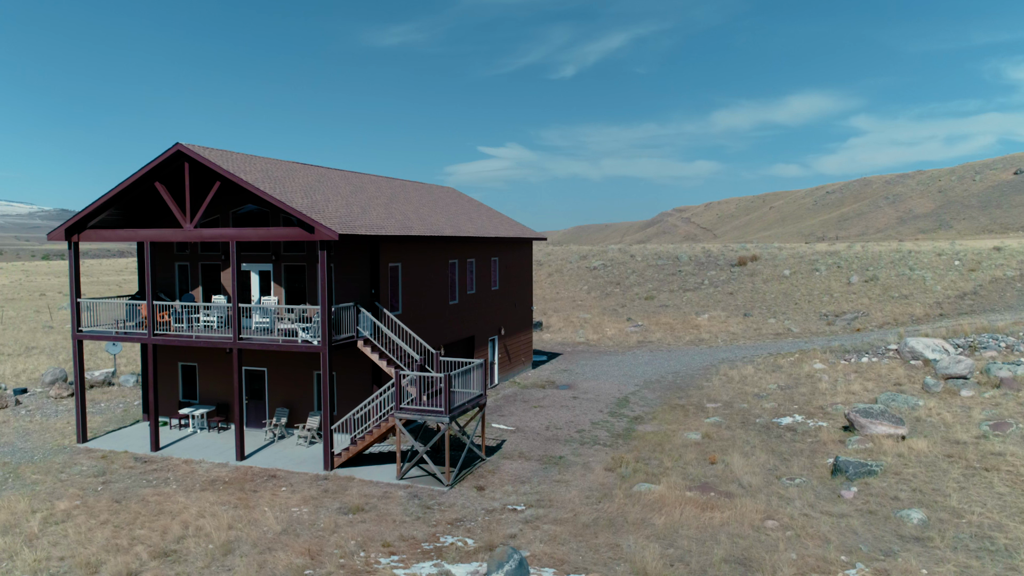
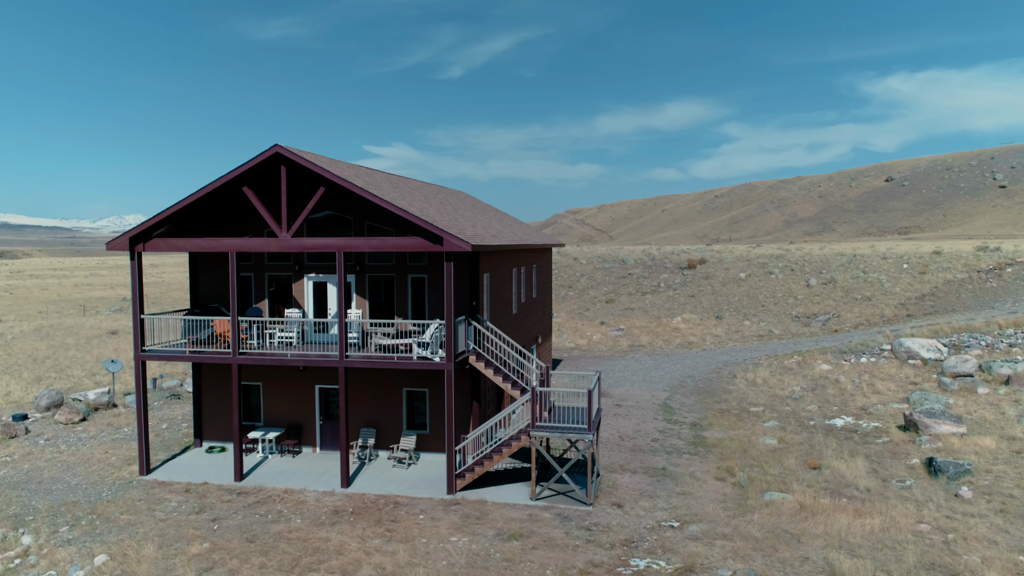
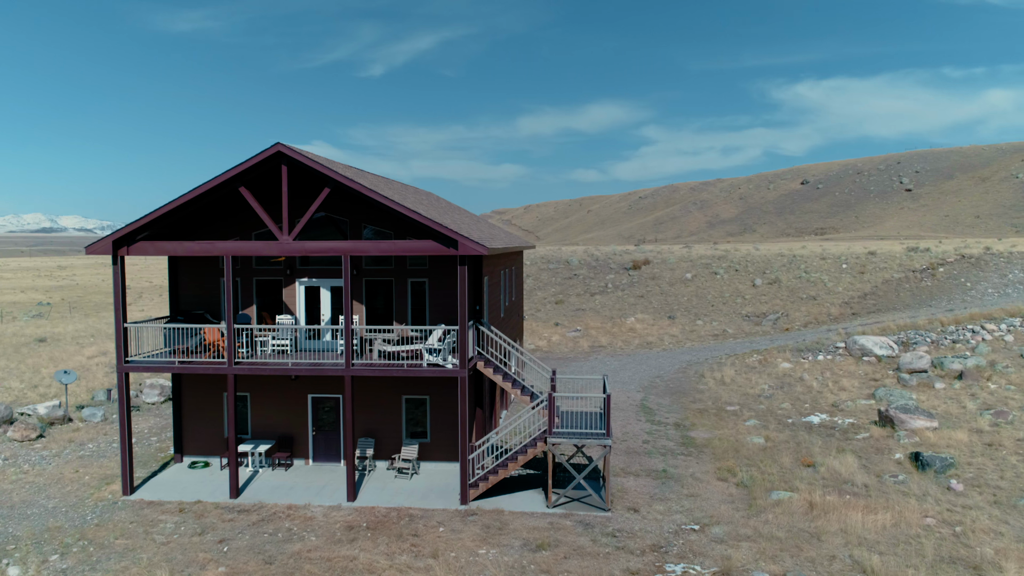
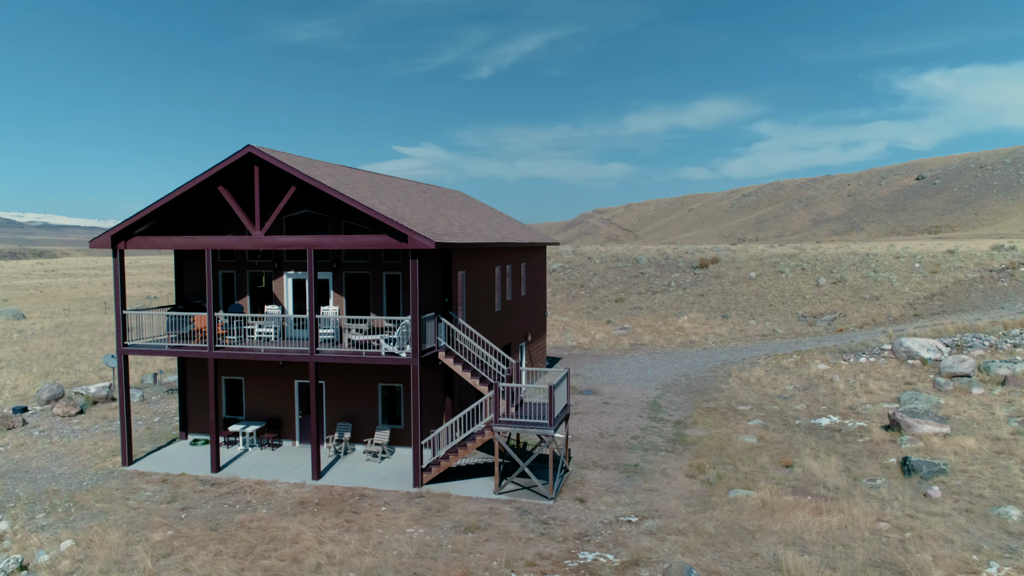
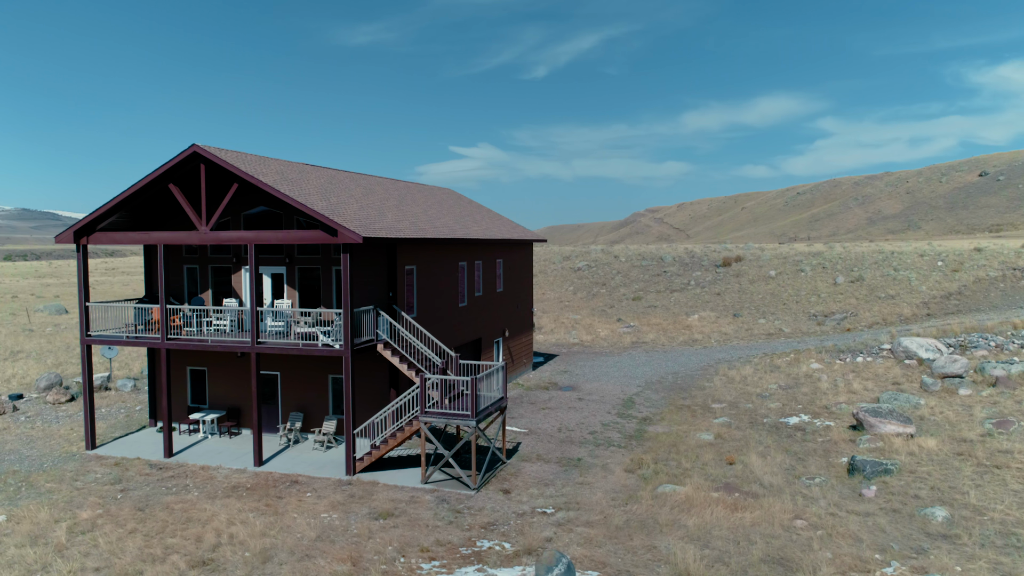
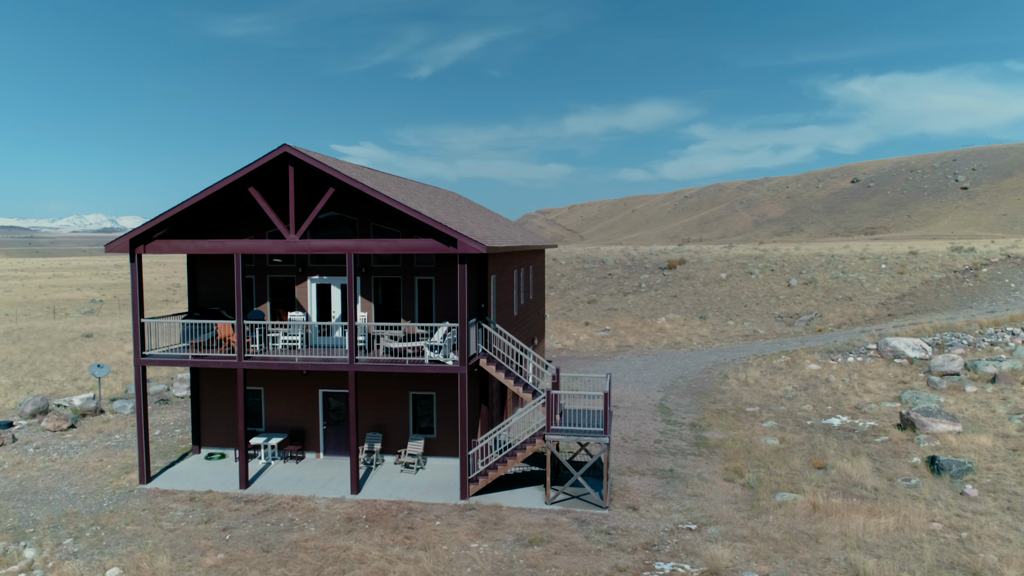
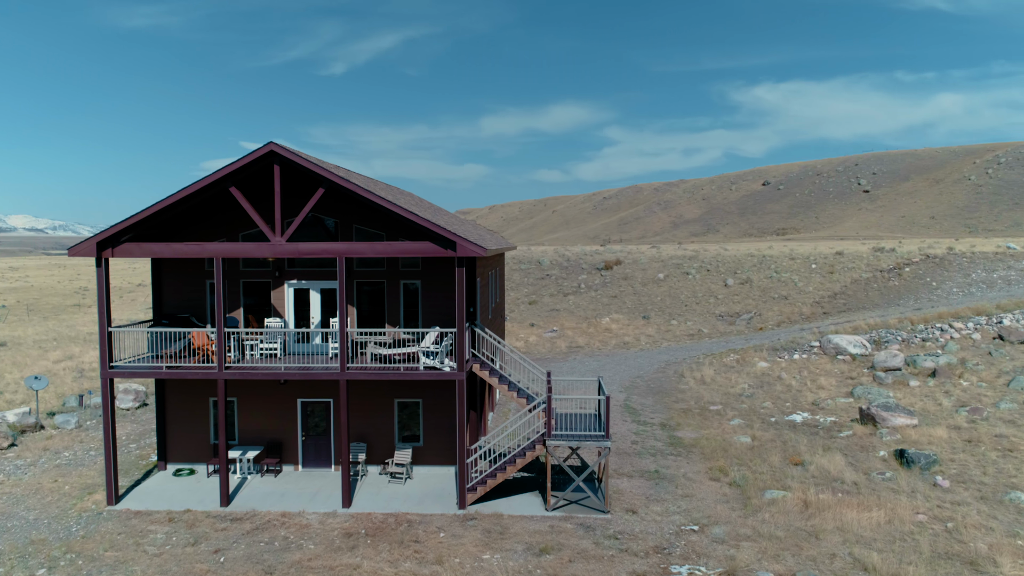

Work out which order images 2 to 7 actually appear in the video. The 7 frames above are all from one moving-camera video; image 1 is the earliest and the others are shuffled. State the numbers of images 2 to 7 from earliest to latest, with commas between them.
5, 4, 2, 6, 3, 7
